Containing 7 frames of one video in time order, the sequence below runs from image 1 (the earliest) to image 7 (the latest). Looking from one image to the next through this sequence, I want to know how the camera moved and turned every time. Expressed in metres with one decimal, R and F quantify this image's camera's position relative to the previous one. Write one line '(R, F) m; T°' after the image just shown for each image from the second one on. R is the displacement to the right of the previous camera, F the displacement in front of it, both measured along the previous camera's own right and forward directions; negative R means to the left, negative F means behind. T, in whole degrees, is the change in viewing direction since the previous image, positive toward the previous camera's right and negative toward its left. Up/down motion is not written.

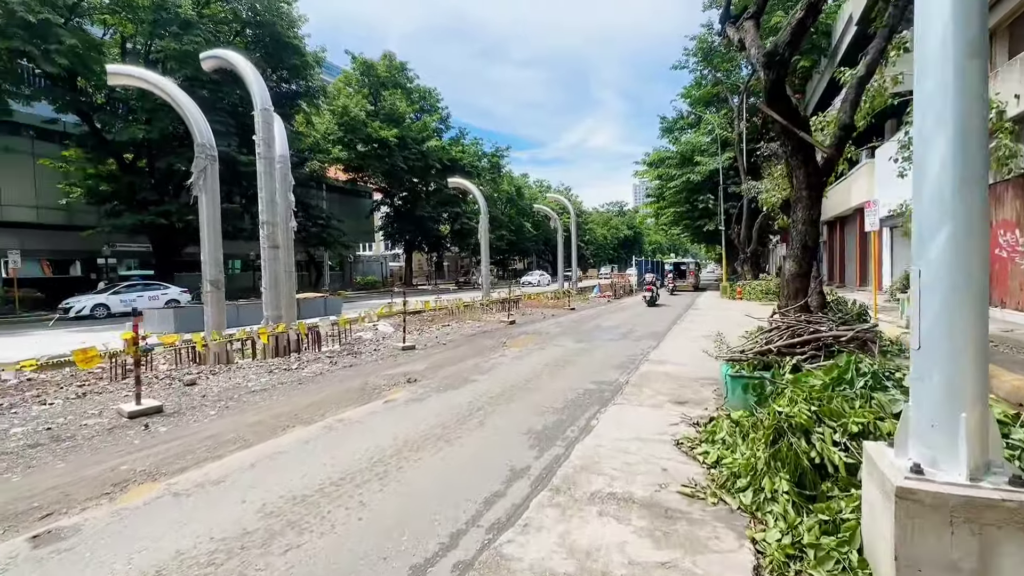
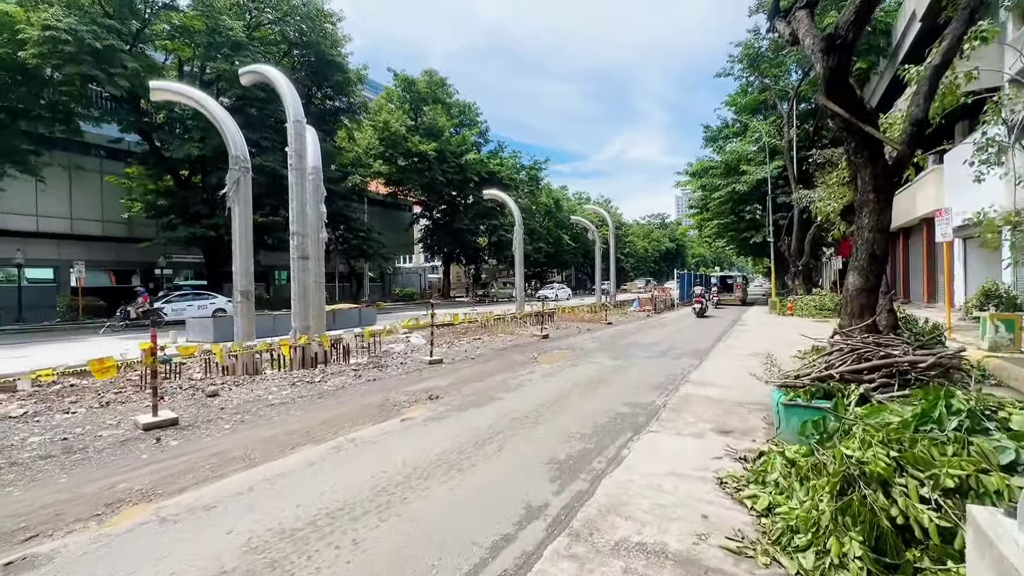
(+0.2, +0.4) m; -5°
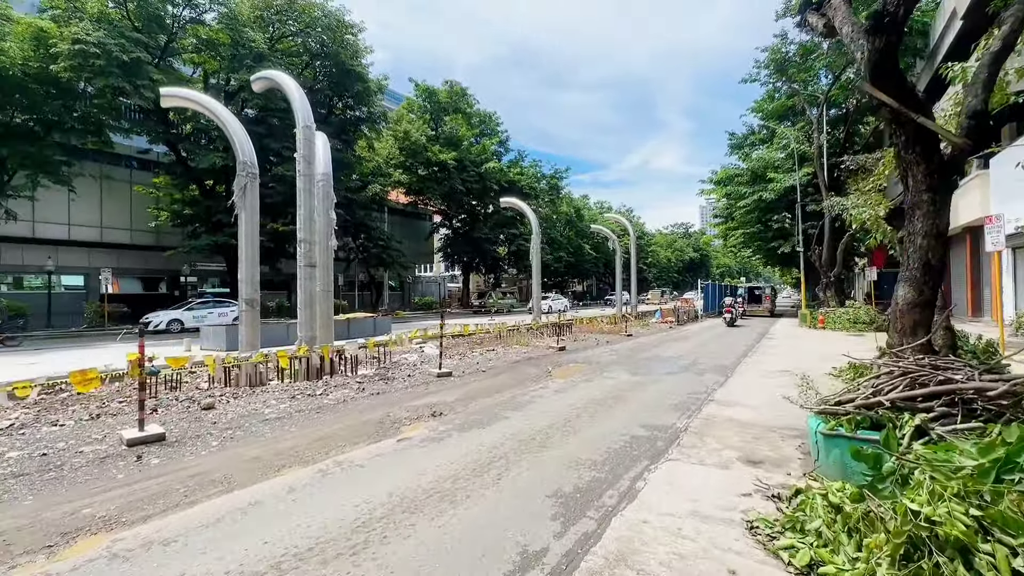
(+0.2, +0.4) m; -3°
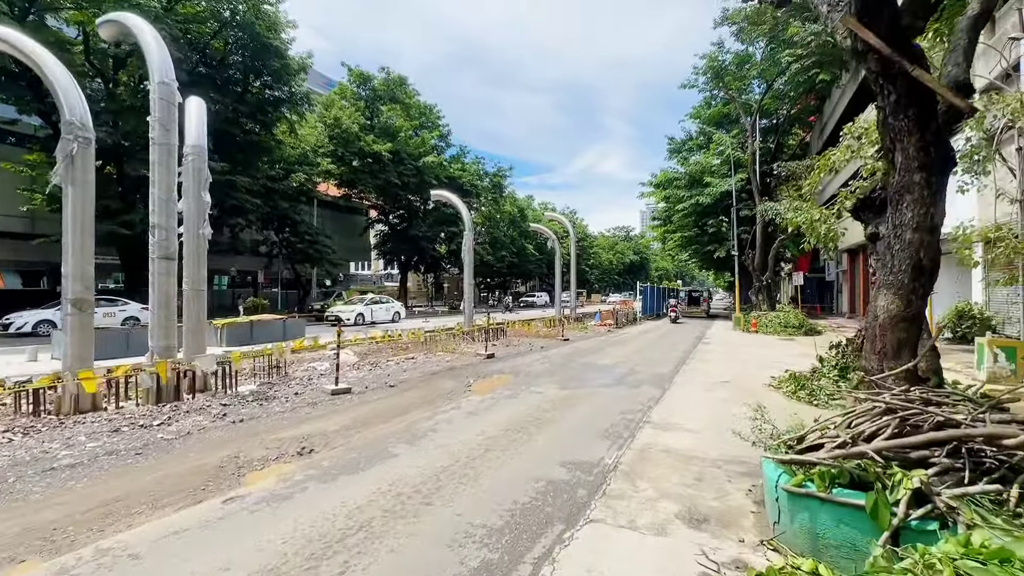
(+0.6, +1.3) m; +7°
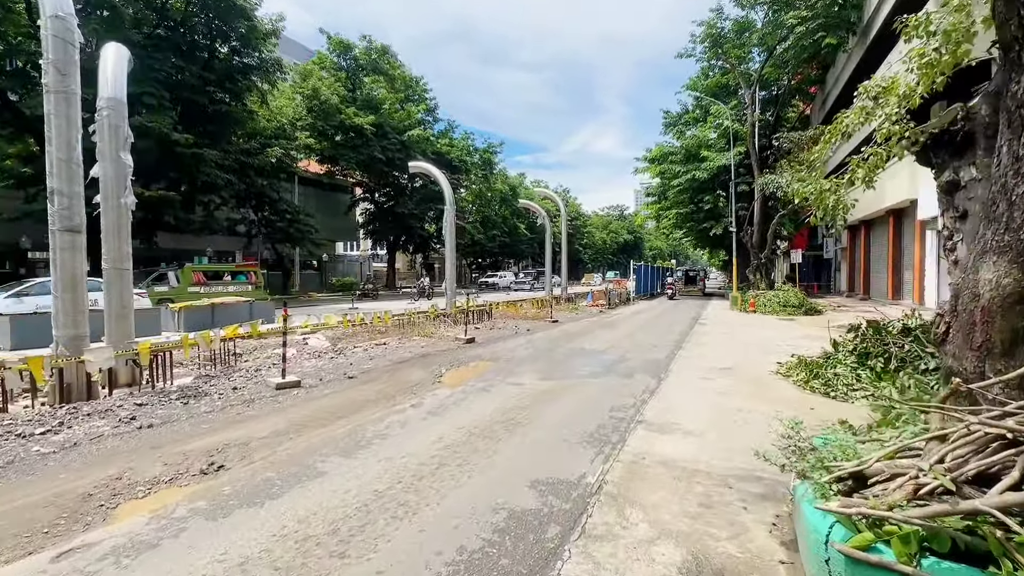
(+0.3, +1.1) m; +1°
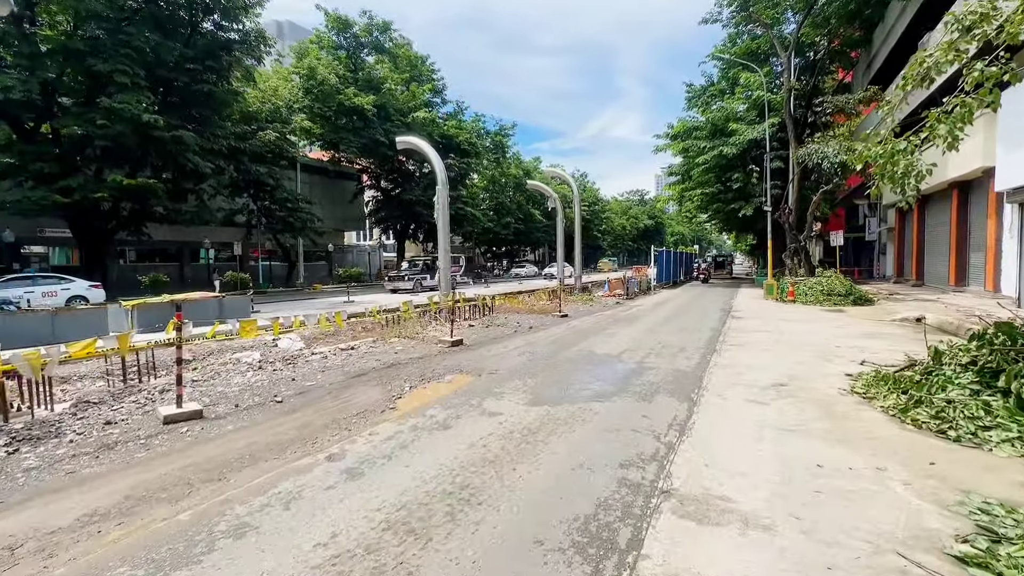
(+0.5, +2.0) m; -2°
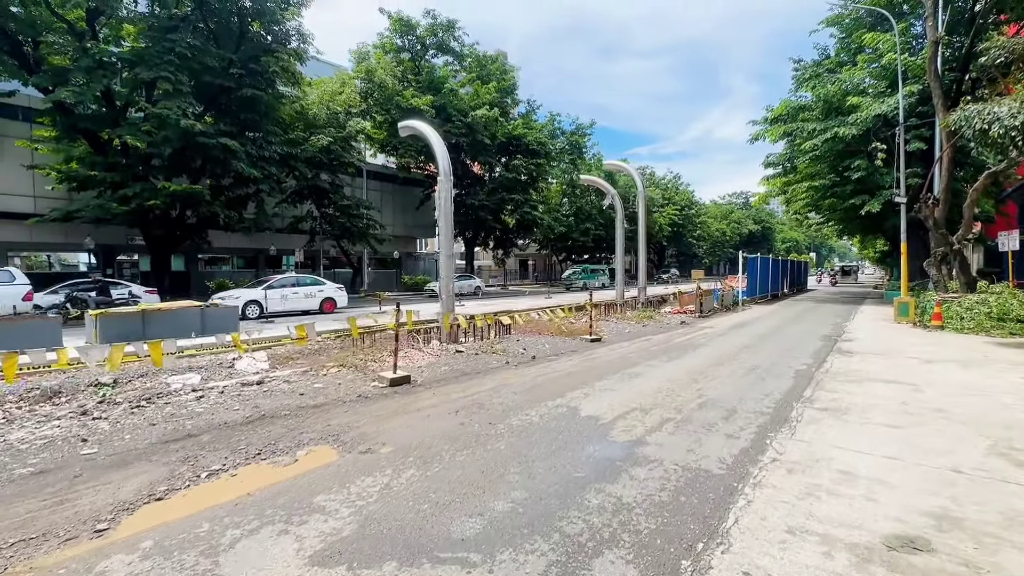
(+1.9, +3.1) m; -11°
